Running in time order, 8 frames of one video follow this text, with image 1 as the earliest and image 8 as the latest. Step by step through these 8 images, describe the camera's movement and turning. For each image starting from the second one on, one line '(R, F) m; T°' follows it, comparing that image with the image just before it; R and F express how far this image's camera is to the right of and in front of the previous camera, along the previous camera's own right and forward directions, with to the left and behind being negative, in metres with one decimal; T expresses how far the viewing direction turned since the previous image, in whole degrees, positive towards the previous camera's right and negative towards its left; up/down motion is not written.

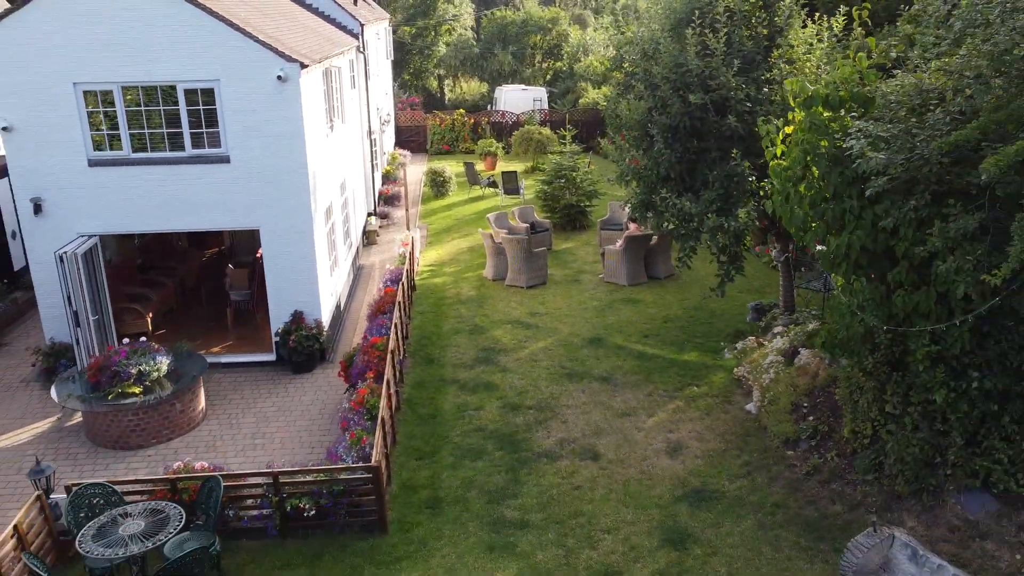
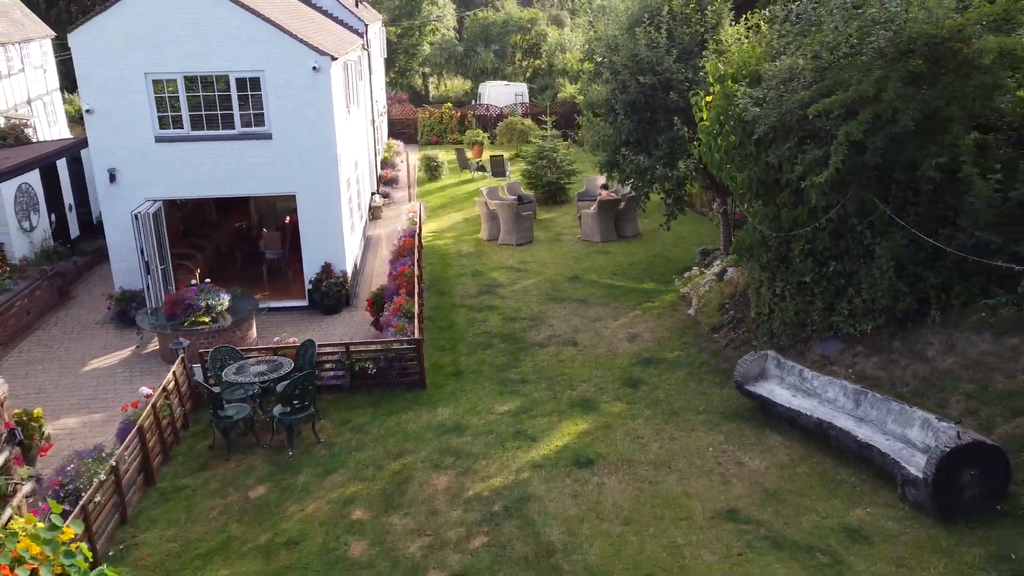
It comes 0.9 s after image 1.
(-0.3, -3.3) m; +1°
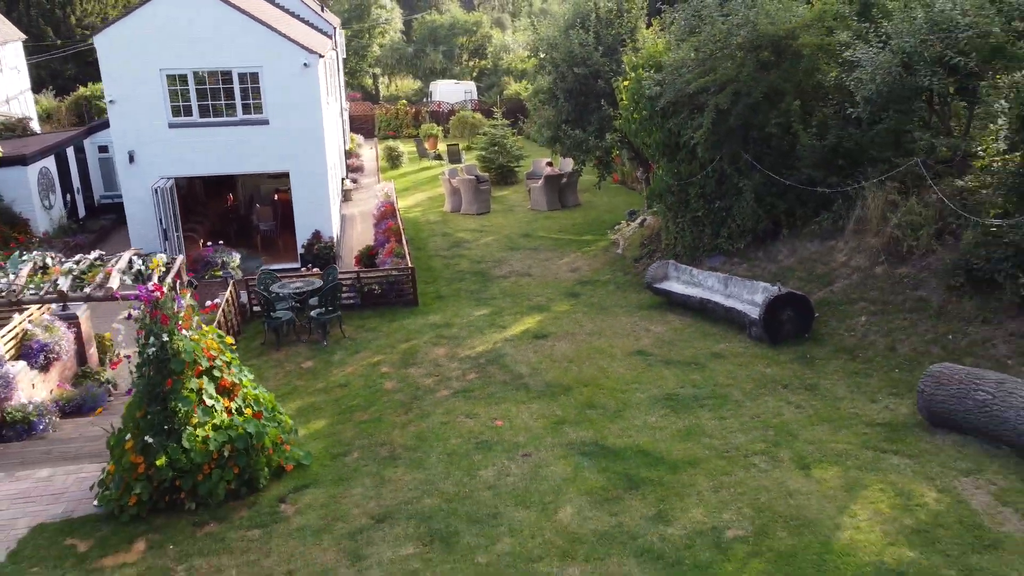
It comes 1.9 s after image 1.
(-0.5, -3.7) m; +4°
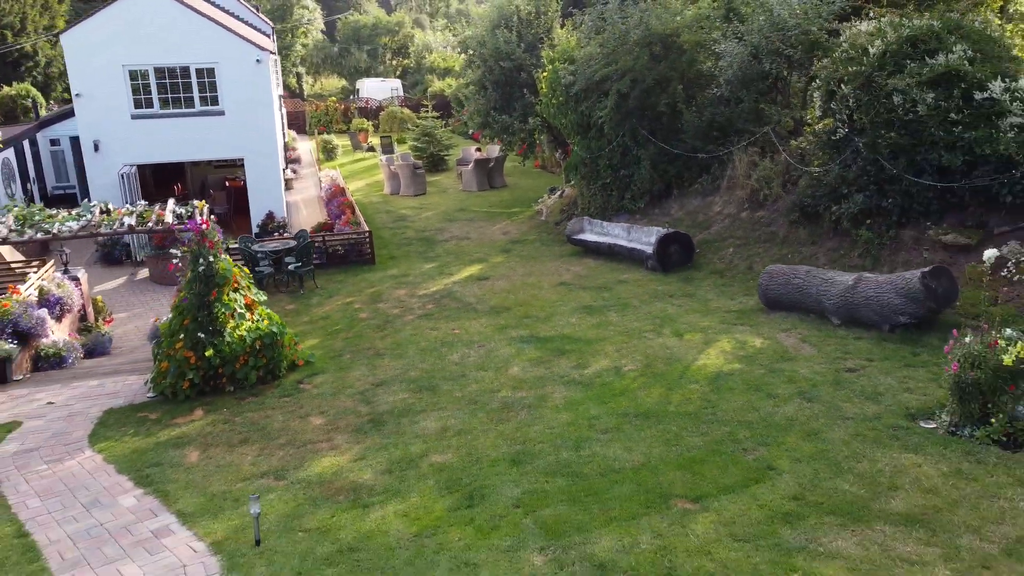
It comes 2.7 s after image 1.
(-0.5, -2.9) m; +5°
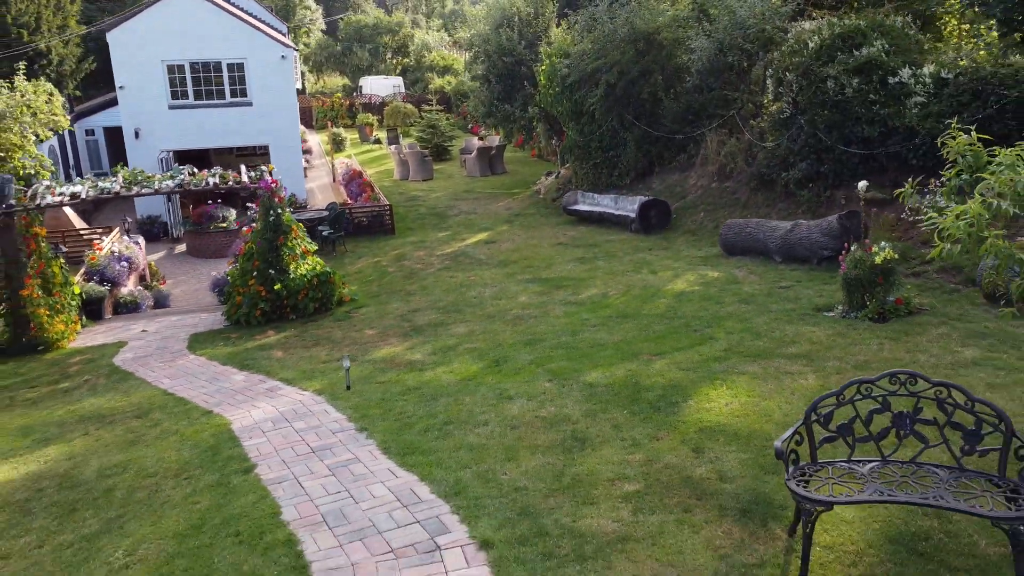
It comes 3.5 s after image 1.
(-0.2, -2.5) m; 0°
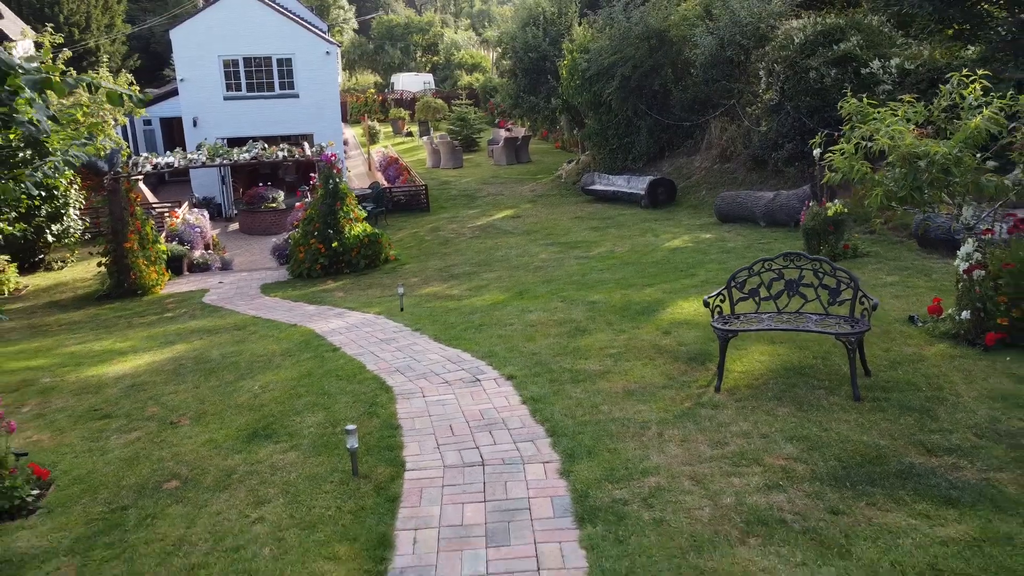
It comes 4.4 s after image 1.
(+0.1, -2.2) m; -2°
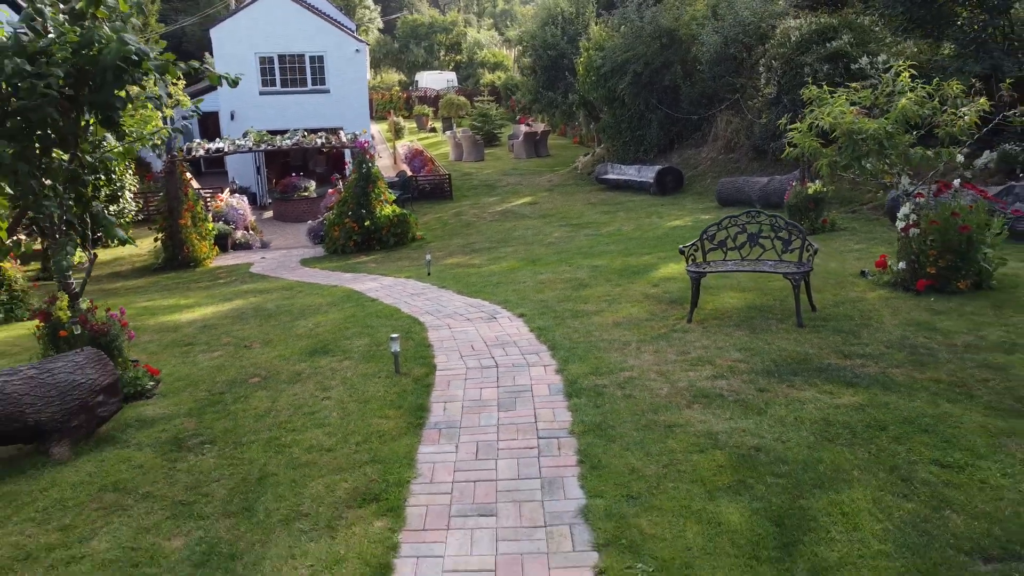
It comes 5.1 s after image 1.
(+0.1, -1.4) m; -1°
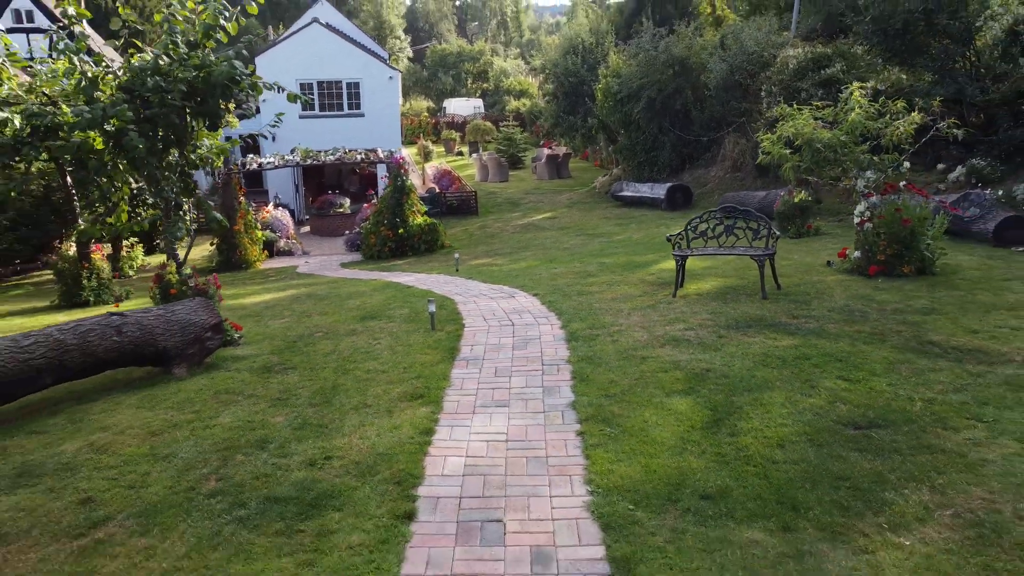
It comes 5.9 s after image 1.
(+0.1, -1.6) m; -2°
